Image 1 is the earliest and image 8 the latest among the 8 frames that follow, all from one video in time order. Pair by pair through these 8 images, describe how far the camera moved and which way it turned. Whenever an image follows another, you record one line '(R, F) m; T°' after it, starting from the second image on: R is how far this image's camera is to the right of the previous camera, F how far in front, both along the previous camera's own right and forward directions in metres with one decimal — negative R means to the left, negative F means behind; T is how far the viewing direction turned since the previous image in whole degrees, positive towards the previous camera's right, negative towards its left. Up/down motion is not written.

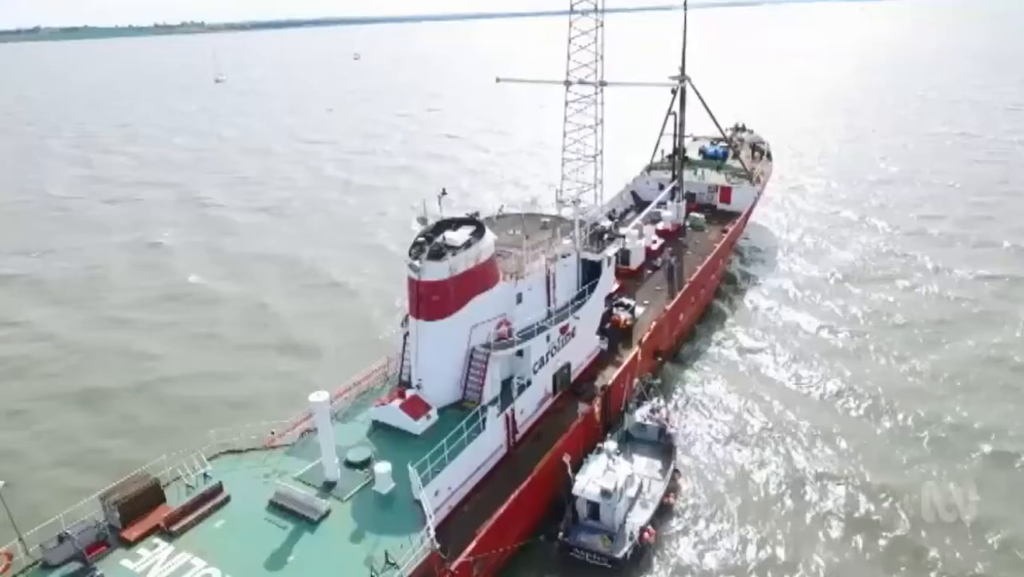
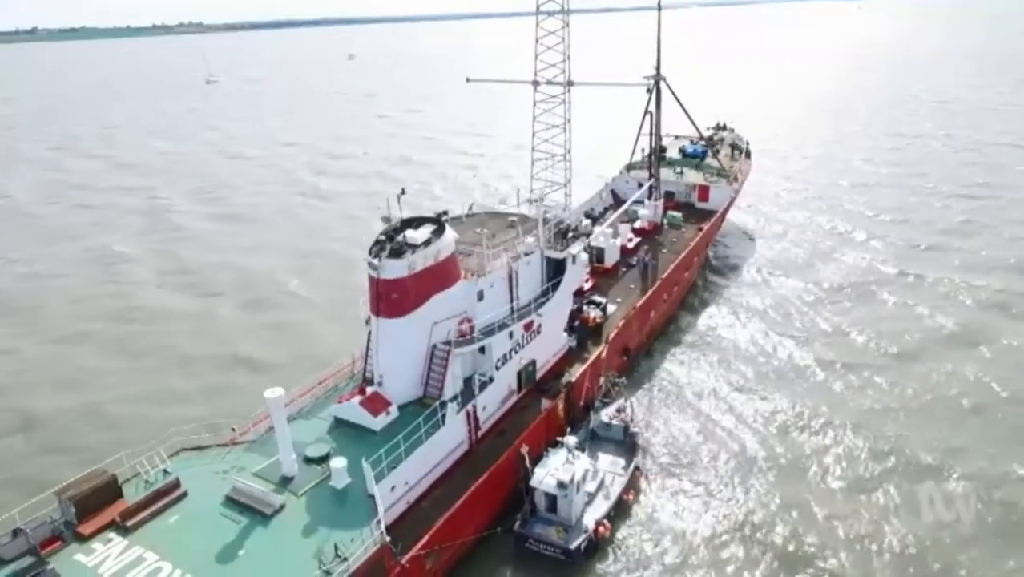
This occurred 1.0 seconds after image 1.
(+1.1, -0.2) m; 0°
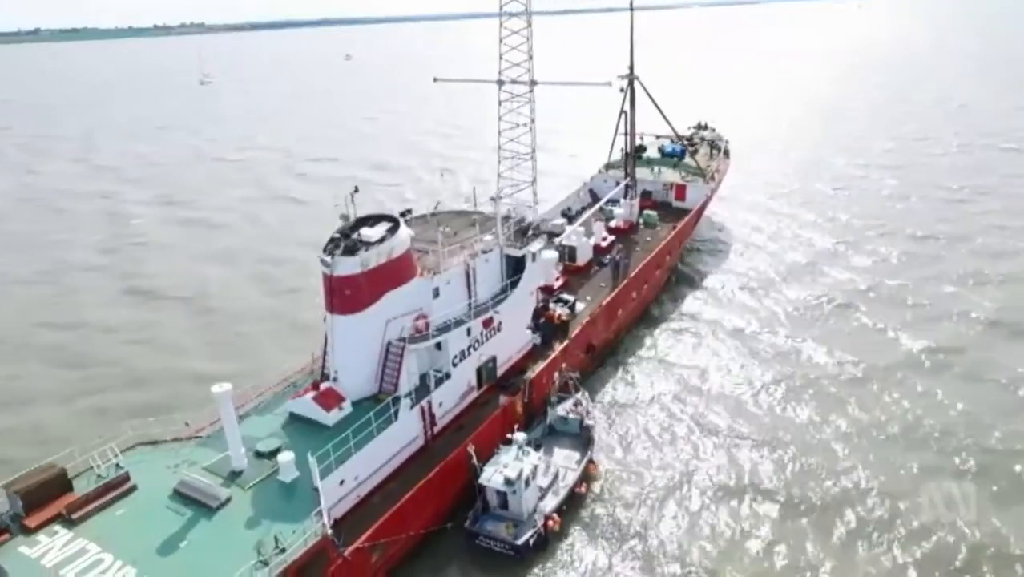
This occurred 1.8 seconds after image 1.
(+1.3, -0.2) m; 0°
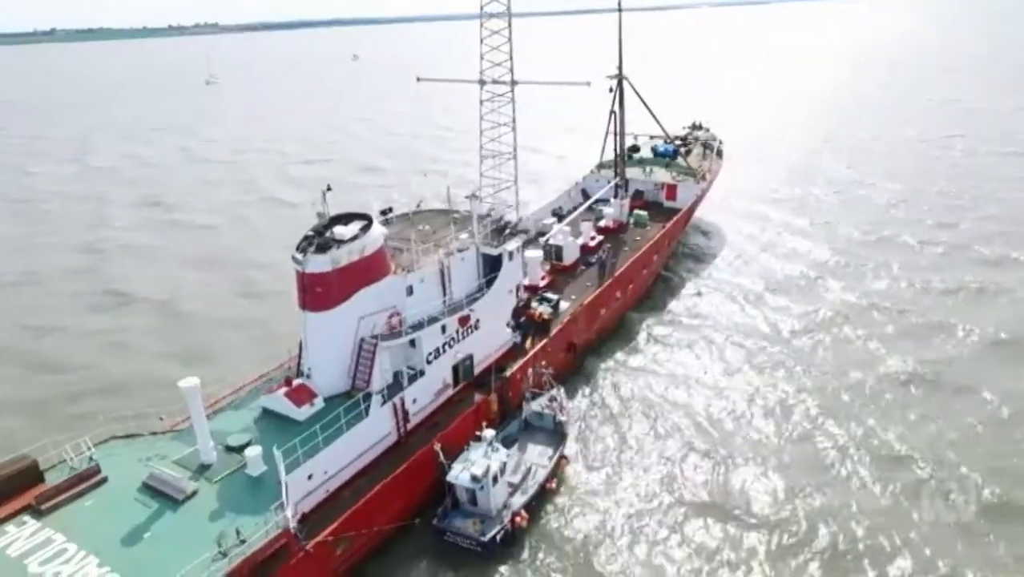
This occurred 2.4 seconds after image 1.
(+1.1, -0.1) m; -1°
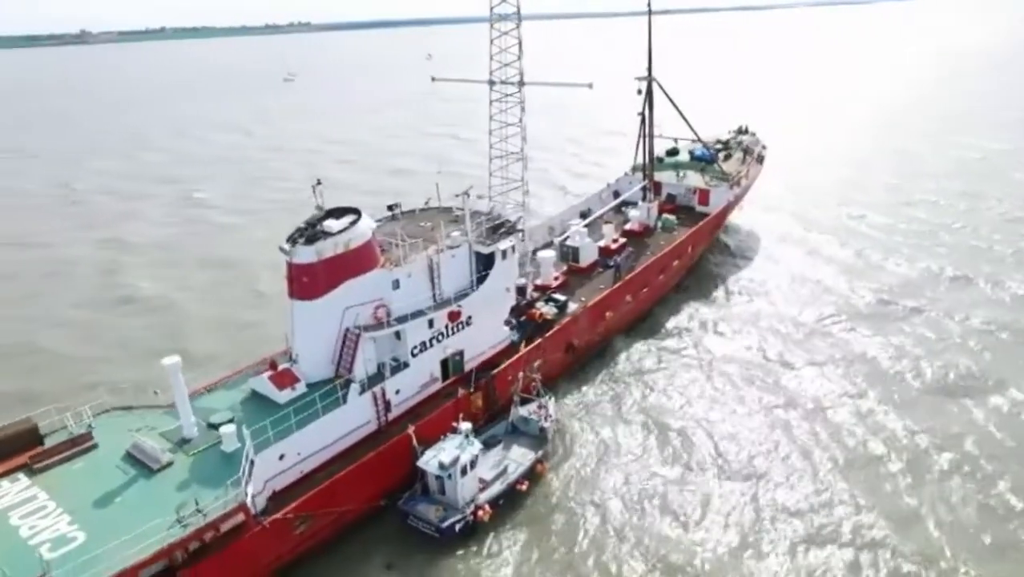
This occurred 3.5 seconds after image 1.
(+2.6, -0.1) m; -6°
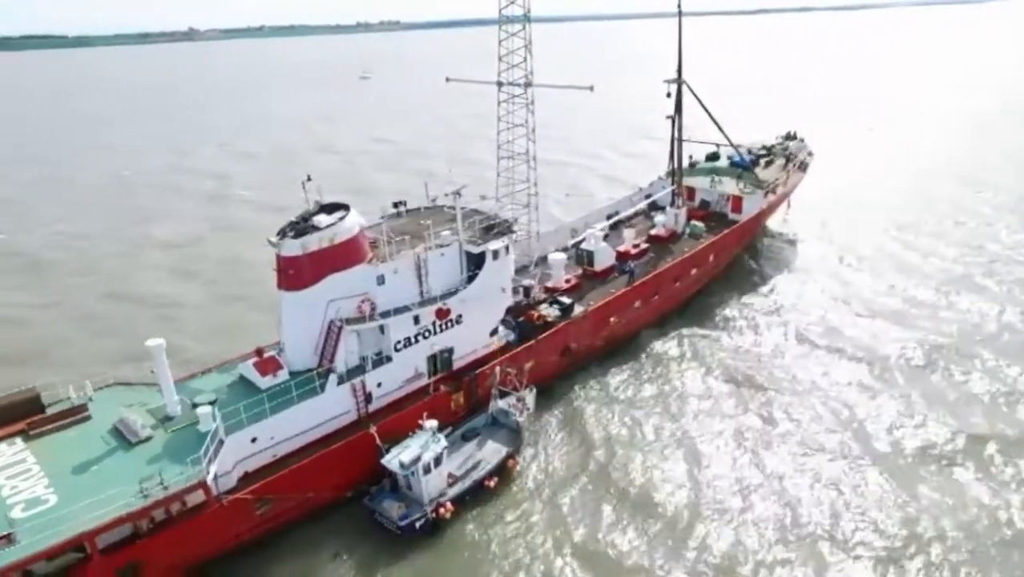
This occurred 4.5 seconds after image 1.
(+2.7, +0.1) m; -6°
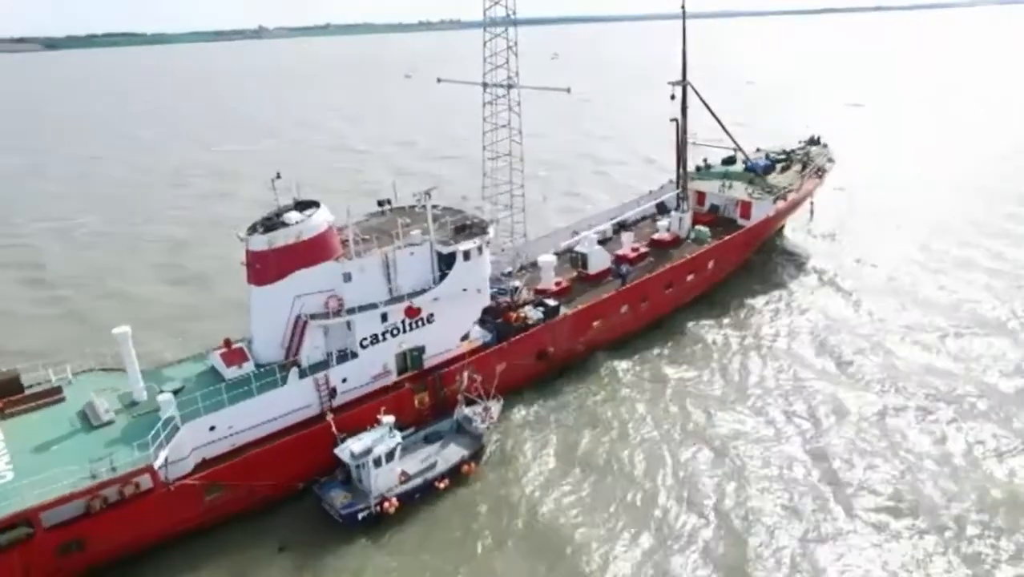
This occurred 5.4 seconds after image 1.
(+2.7, +0.1) m; -4°
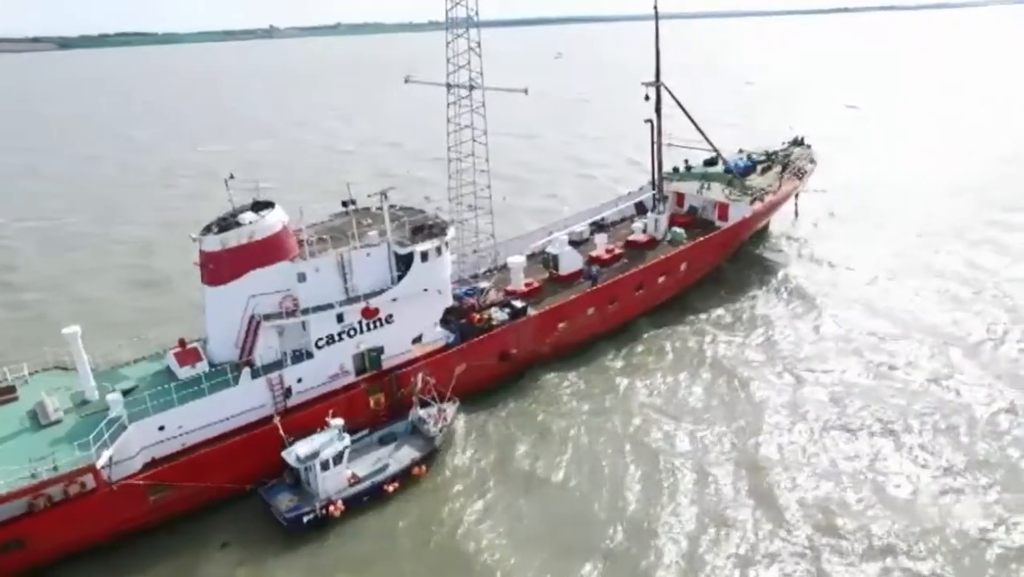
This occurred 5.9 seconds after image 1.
(+1.7, 0.0) m; -1°
